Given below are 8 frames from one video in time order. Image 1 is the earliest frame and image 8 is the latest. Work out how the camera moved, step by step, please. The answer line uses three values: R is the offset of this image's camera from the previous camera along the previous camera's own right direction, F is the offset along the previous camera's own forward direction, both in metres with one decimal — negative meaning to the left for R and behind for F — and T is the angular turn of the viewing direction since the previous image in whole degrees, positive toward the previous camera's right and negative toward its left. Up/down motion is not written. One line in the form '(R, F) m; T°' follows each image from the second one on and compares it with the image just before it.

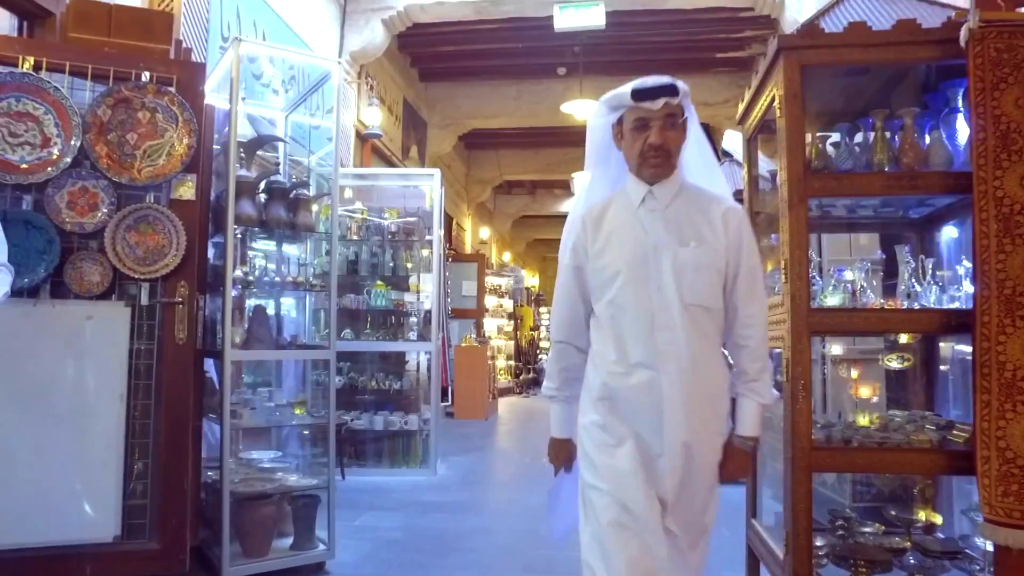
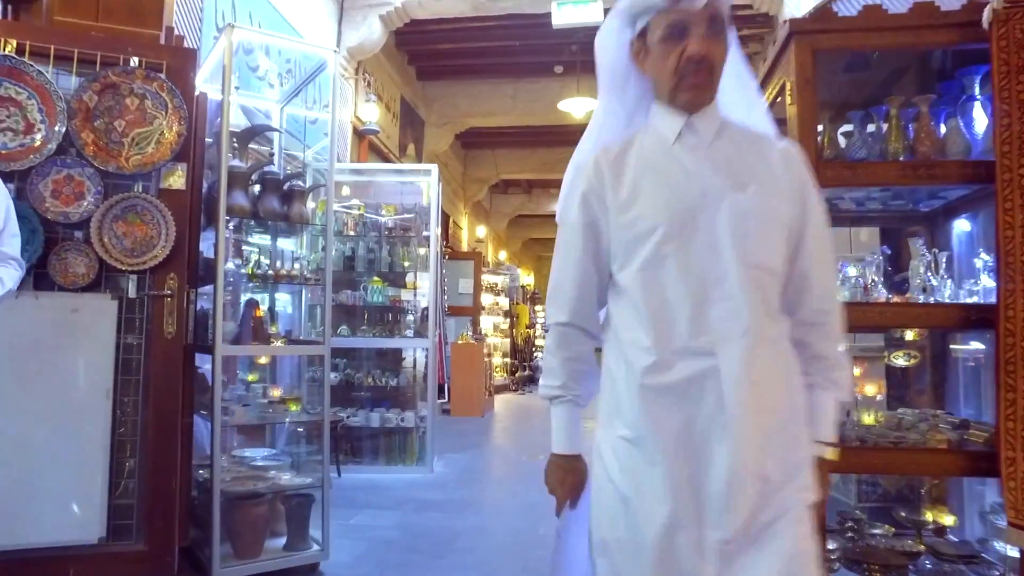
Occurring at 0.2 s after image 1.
(0.0, +0.1) m; 0°
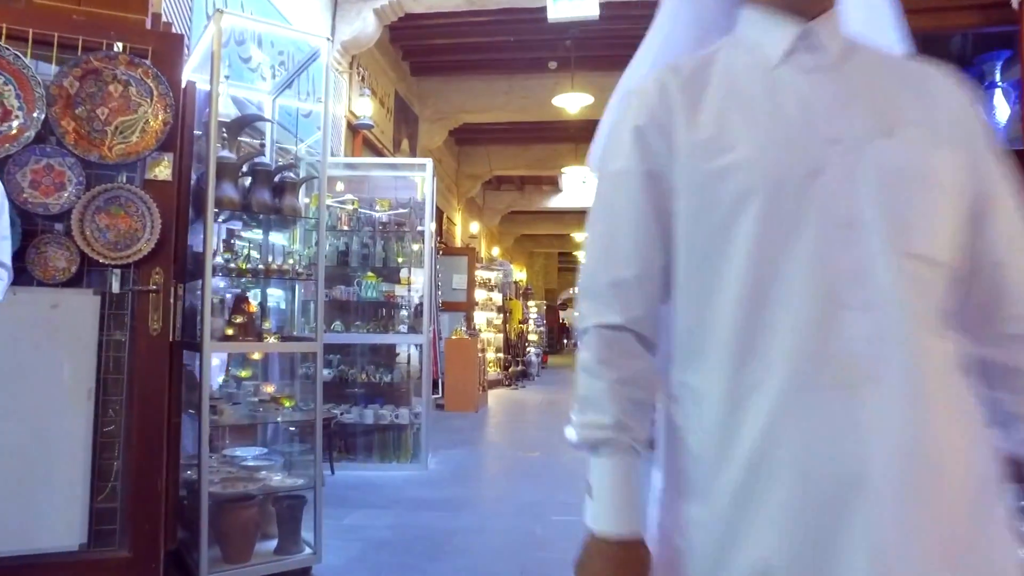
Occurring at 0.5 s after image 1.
(0.0, +0.1) m; 0°
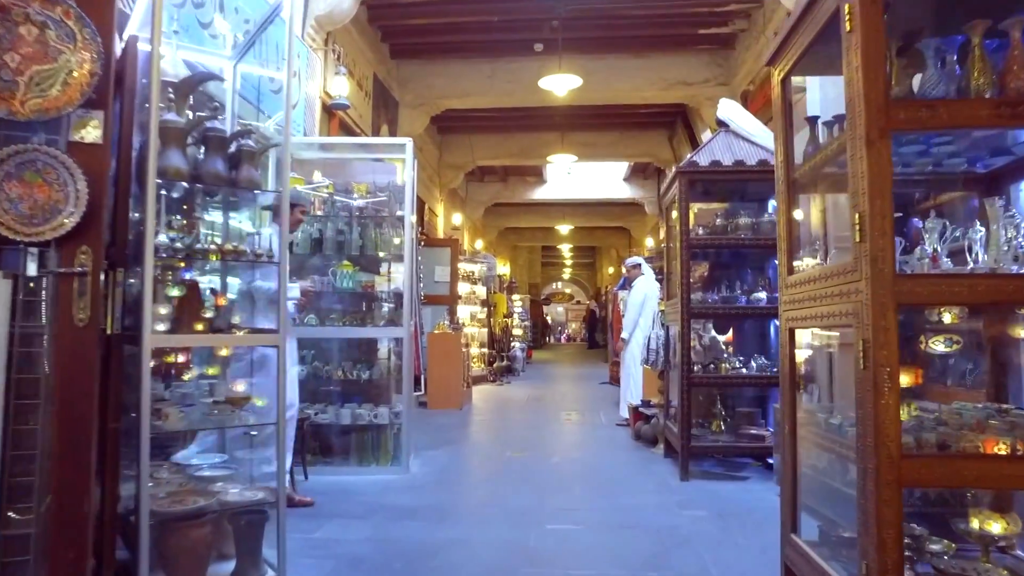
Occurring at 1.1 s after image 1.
(0.0, +0.3) m; +1°
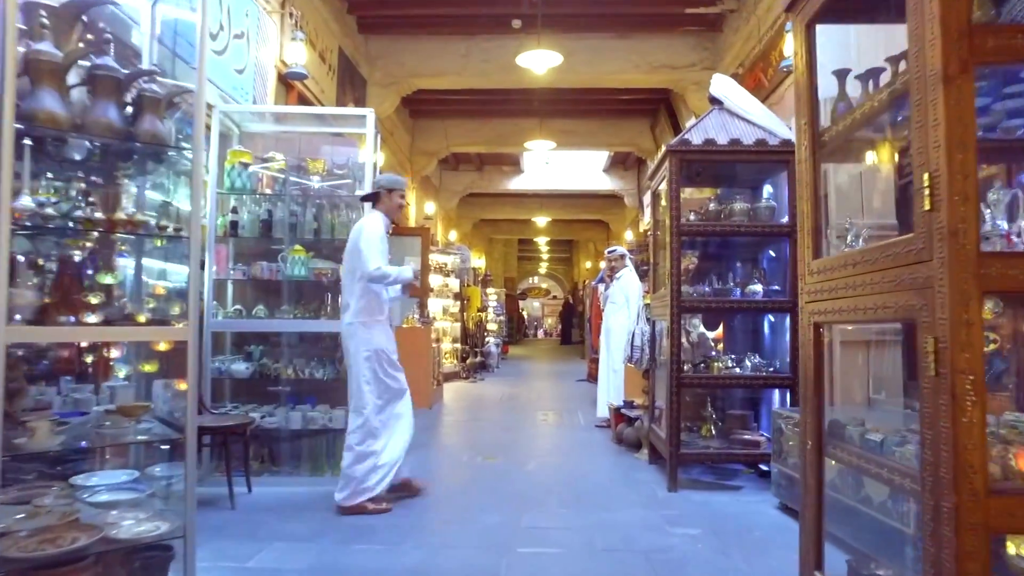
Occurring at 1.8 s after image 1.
(0.0, +0.4) m; +2°
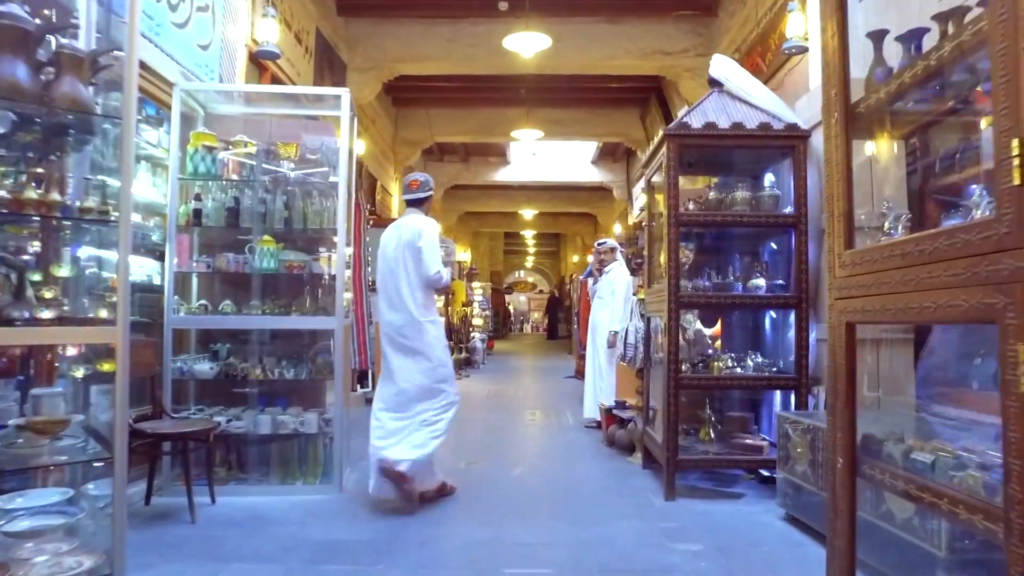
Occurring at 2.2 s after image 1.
(0.0, +0.3) m; +1°
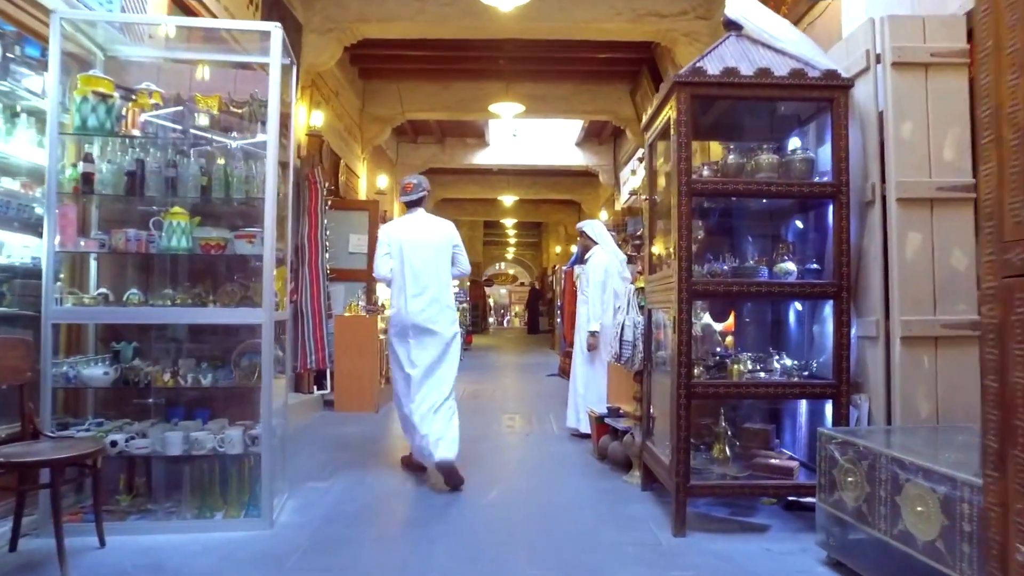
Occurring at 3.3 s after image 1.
(0.0, +0.7) m; +1°
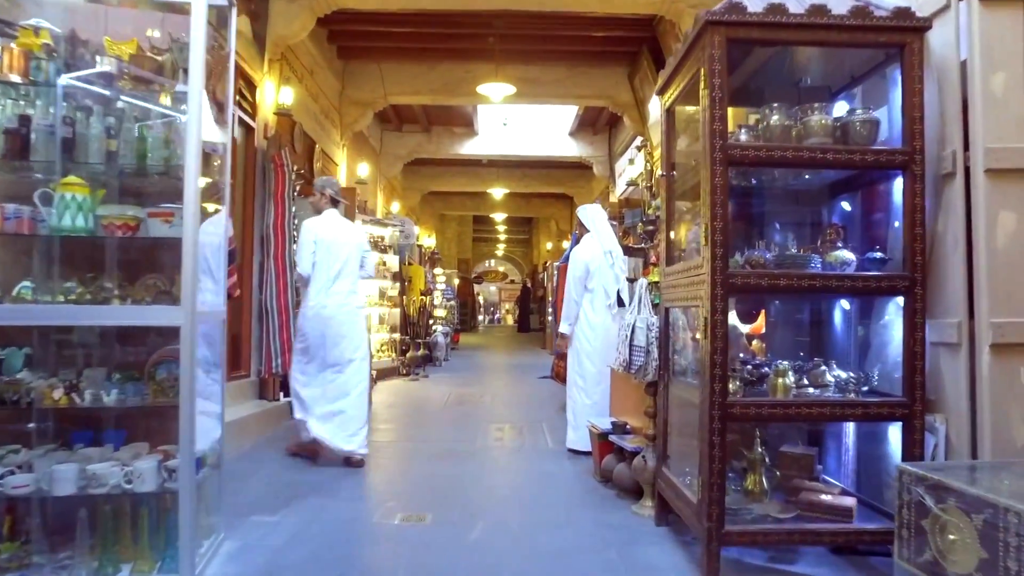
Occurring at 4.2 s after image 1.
(0.0, +0.6) m; +1°
